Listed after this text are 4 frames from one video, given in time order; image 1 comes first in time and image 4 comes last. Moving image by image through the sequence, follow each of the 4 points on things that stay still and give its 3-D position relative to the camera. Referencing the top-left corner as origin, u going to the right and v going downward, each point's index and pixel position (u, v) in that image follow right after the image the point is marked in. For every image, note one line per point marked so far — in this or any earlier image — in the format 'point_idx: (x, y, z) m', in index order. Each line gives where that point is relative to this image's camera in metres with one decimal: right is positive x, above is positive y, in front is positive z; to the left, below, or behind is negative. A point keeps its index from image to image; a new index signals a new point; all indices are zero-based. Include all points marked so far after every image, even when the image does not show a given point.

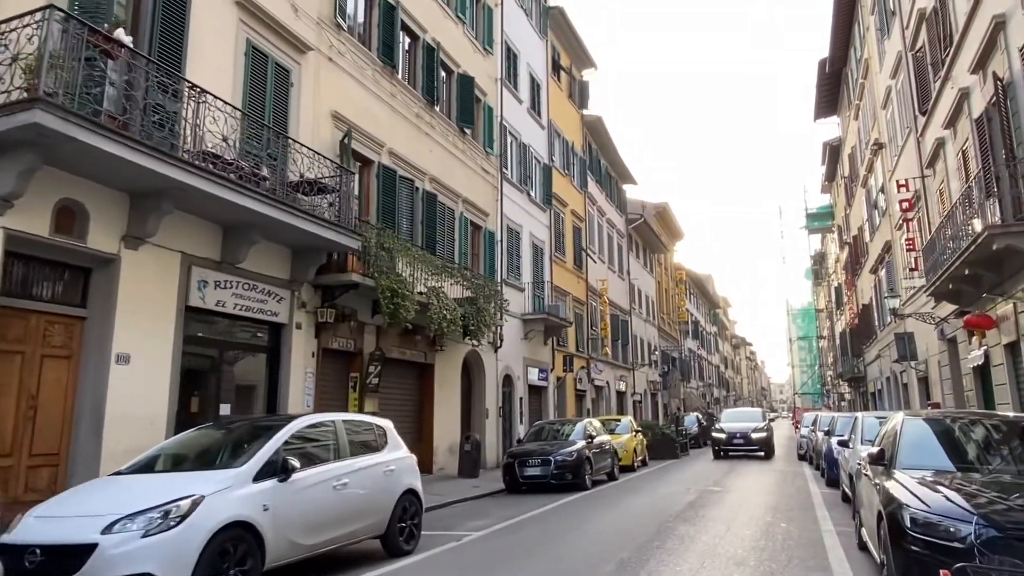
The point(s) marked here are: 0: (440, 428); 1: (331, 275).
0: (-1.9, -3.7, +17.1) m
1: (-3.6, +0.3, +12.8) m
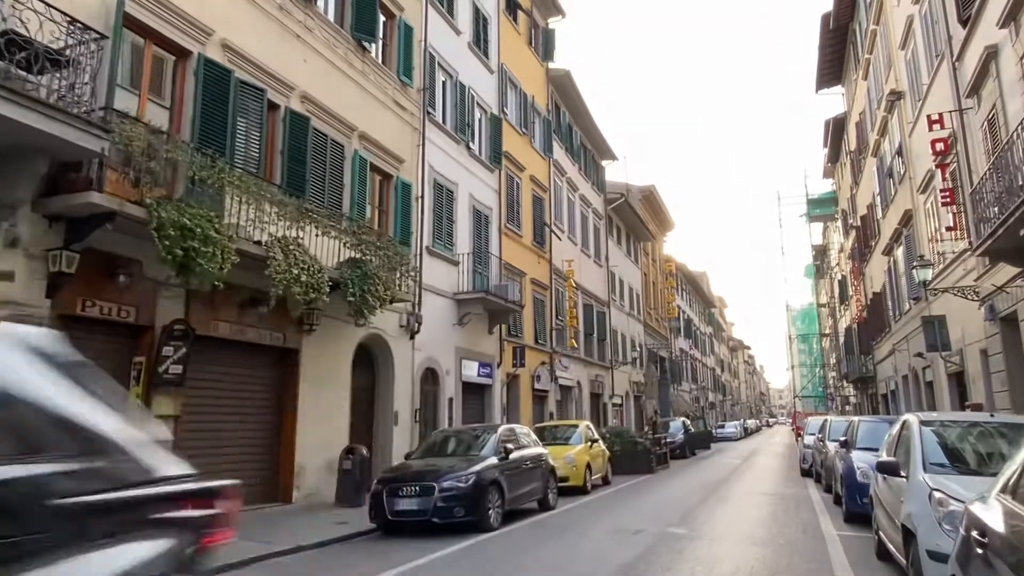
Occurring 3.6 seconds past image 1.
0: (-3.9, -2.9, +12.4) m
1: (-5.6, +1.1, +8.1) m
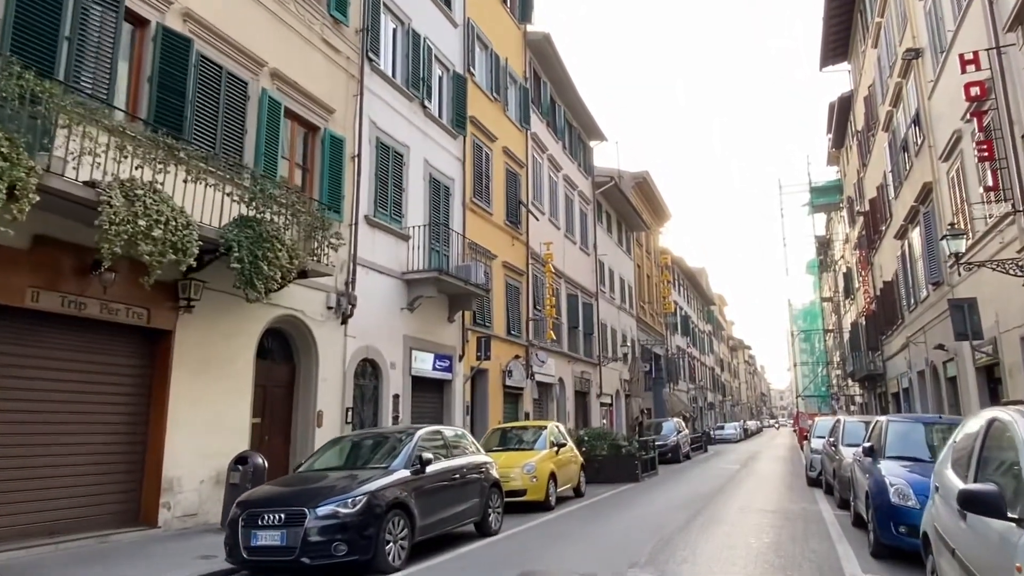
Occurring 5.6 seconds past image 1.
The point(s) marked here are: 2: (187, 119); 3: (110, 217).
0: (-4.9, -2.4, +9.8) m
1: (-6.6, +1.7, +5.5) m
2: (-5.1, +2.6, +10.1) m
3: (-4.9, +0.9, +7.8) m
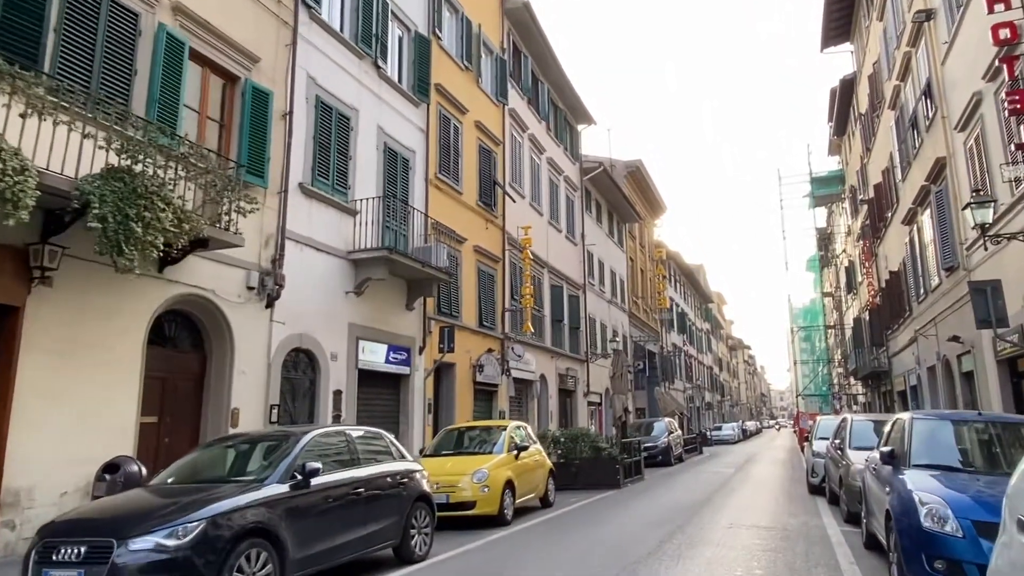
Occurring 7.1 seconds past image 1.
0: (-5.8, -2.0, +7.9) m
1: (-7.5, +2.1, +3.7) m
2: (-5.9, +3.1, +8.2) m
3: (-5.7, +1.3, +6.0) m
